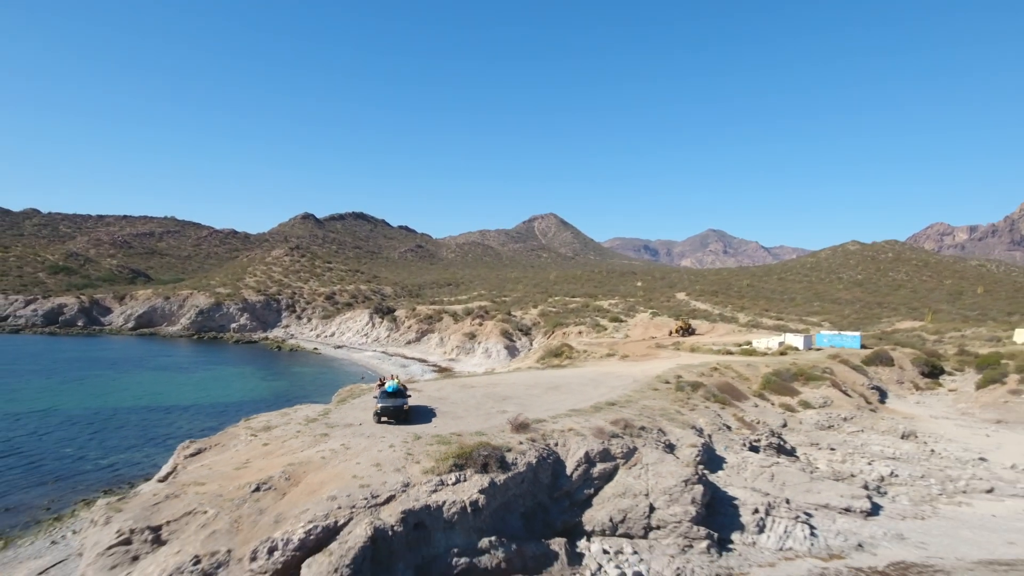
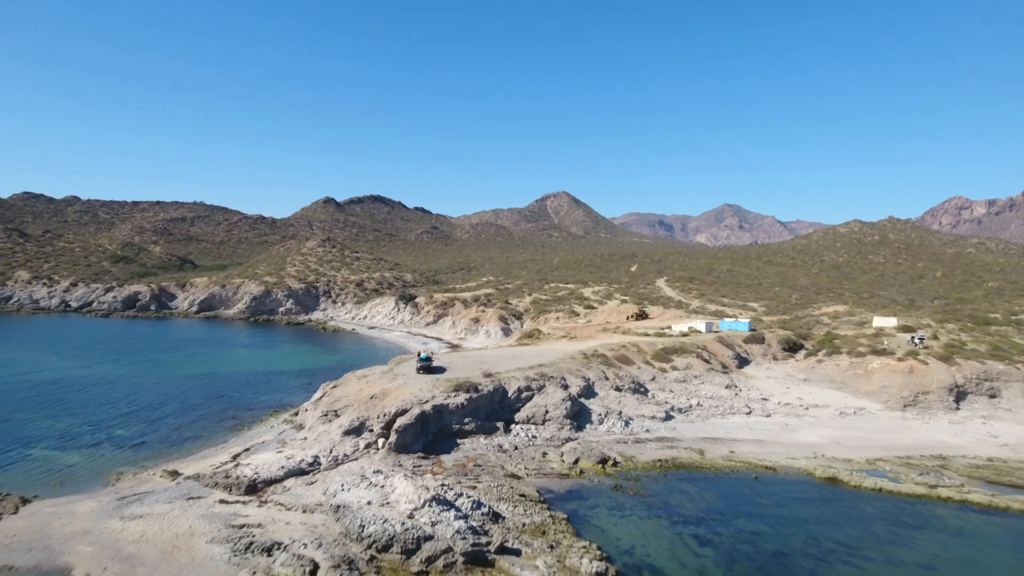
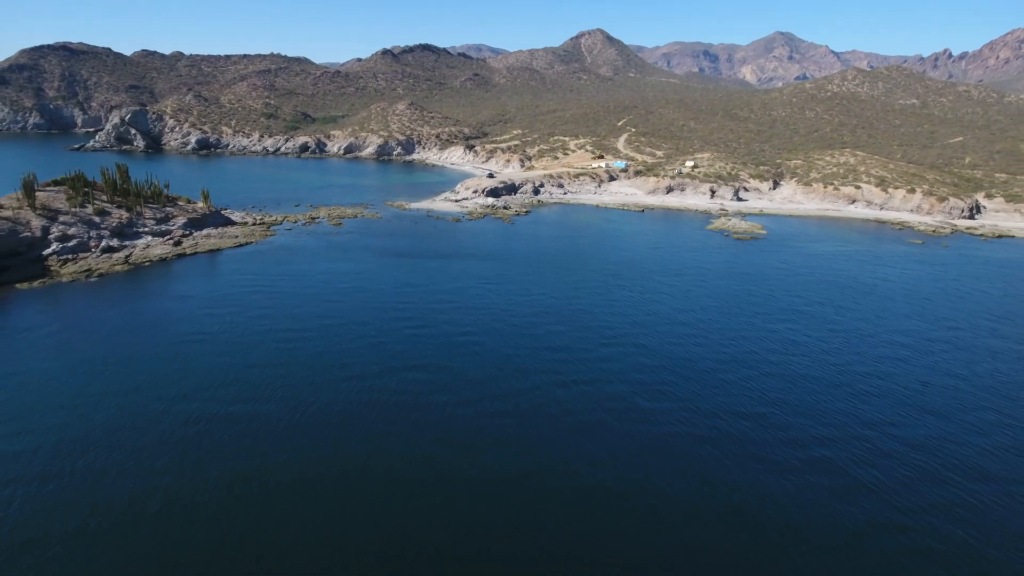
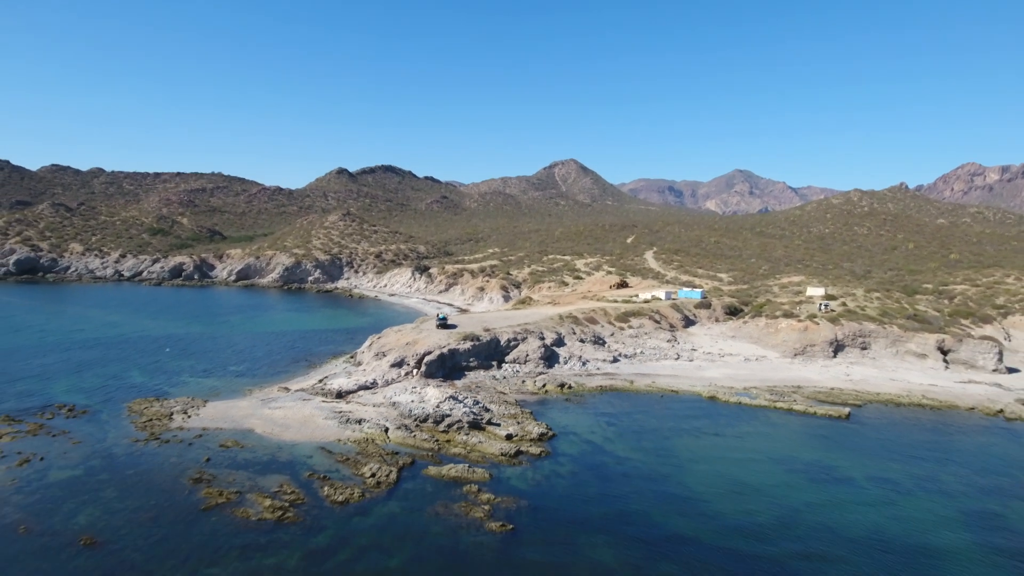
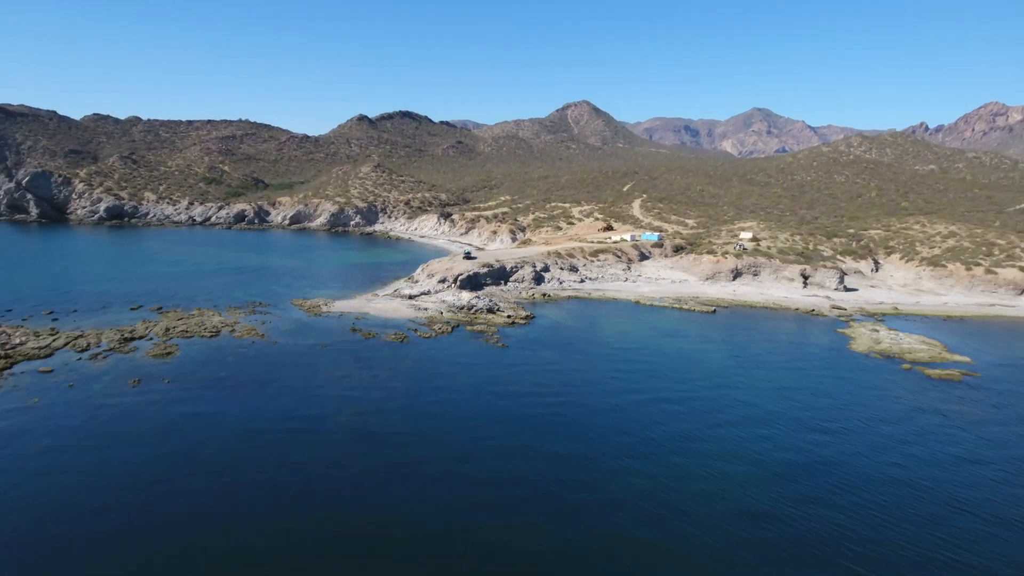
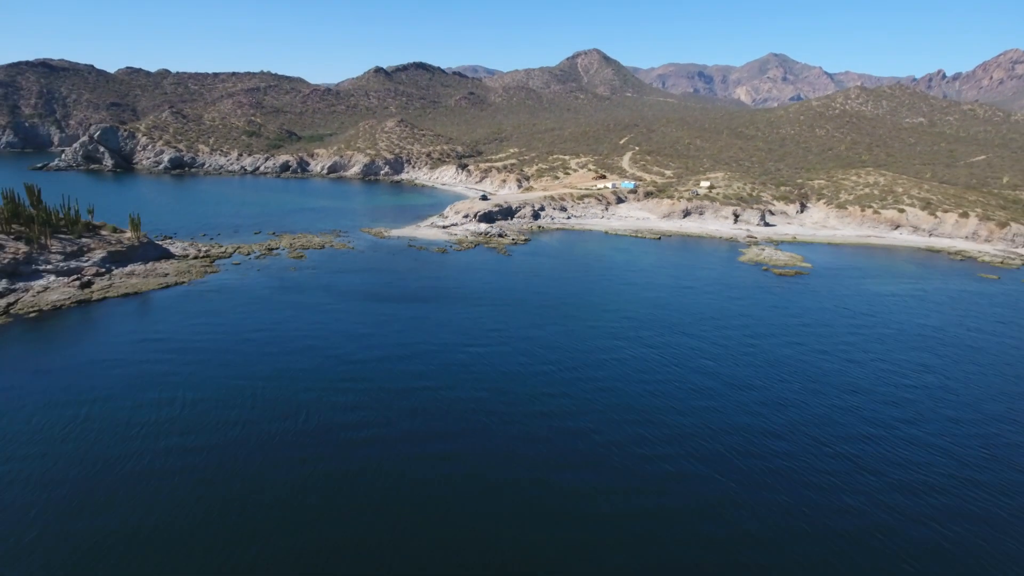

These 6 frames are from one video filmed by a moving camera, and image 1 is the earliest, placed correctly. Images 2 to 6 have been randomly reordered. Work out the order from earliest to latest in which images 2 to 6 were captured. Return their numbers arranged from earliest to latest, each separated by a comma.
2, 4, 5, 6, 3
